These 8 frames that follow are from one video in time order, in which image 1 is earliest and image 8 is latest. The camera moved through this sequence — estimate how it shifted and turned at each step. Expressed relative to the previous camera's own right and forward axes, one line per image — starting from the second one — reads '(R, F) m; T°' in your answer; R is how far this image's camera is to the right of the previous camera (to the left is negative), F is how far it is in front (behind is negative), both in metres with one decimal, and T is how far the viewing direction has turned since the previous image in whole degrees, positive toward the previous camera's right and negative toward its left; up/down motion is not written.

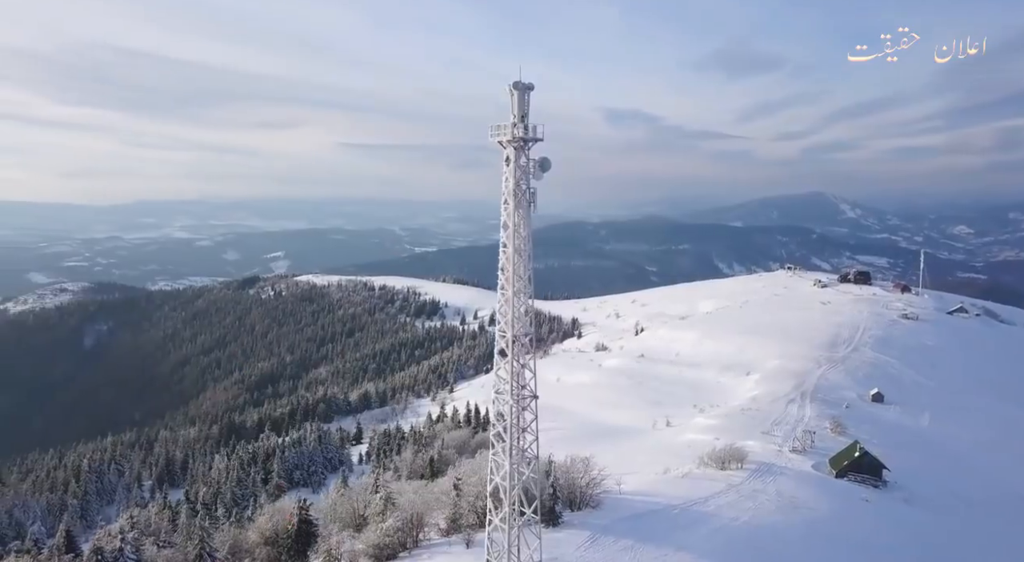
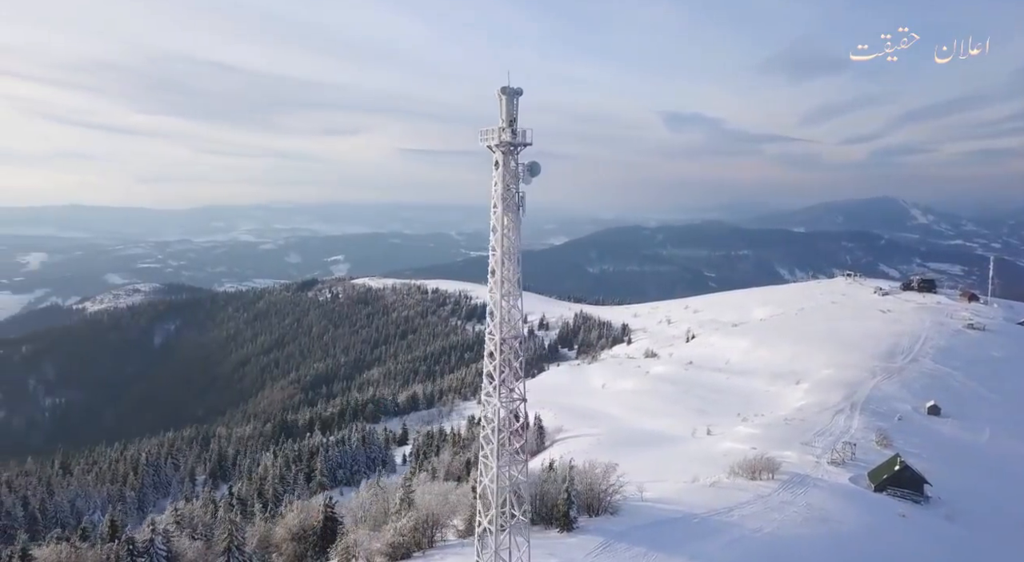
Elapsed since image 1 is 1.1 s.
(+1.3, -0.1) m; -4°
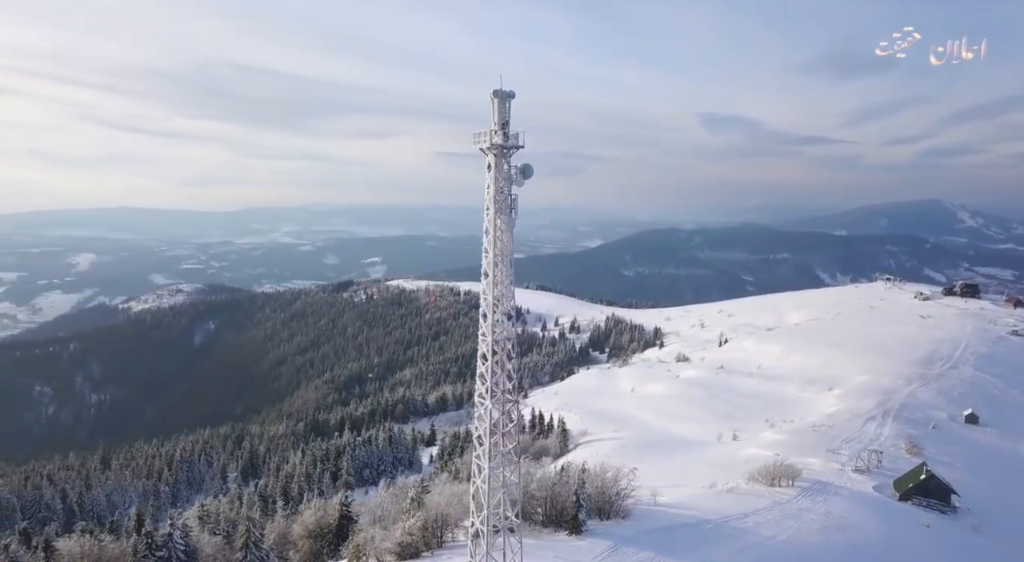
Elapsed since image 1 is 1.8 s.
(+0.9, -0.1) m; -3°
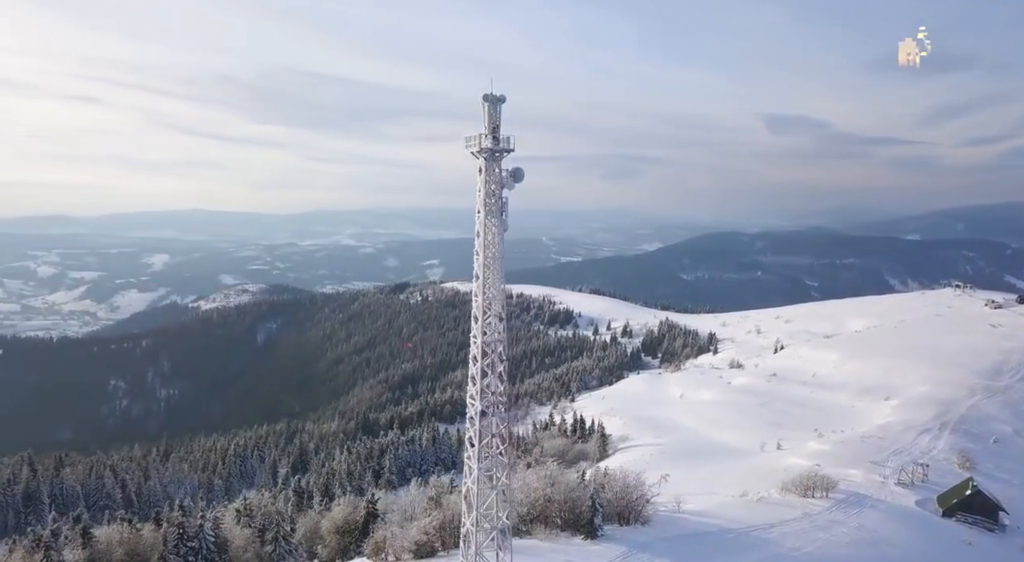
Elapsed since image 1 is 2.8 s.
(+1.4, -0.1) m; -5°
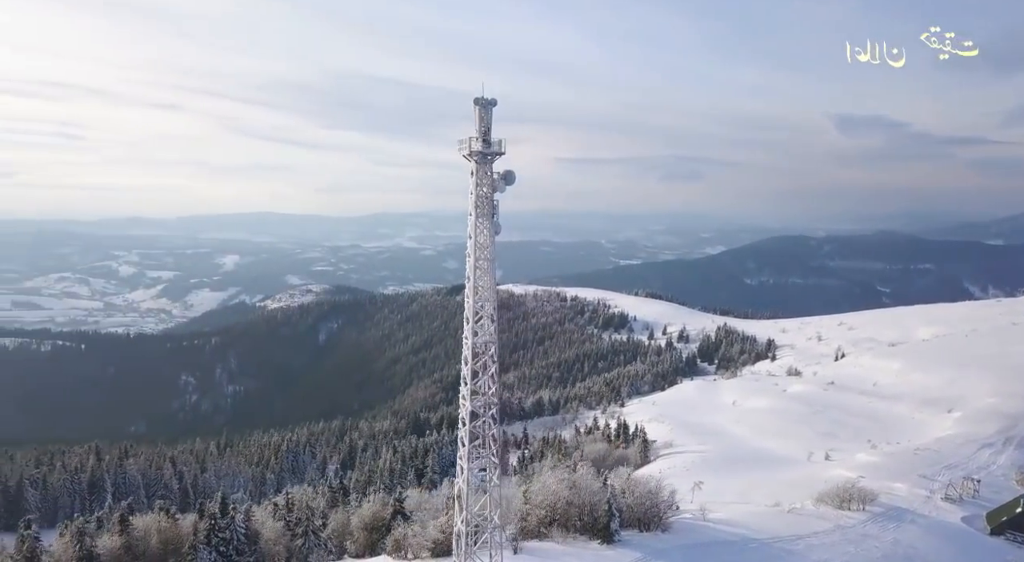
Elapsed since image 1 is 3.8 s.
(+1.4, 0.0) m; -5°
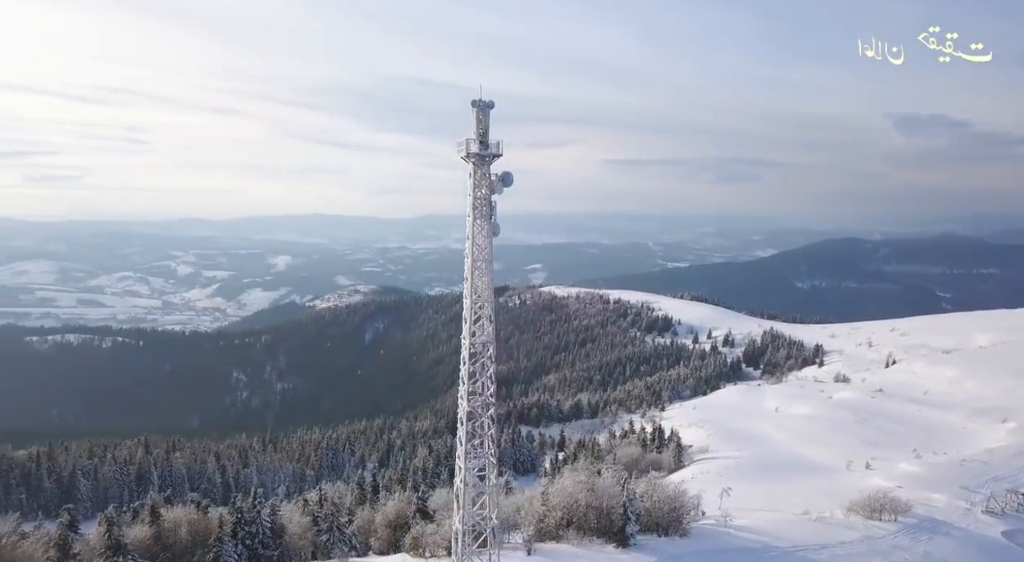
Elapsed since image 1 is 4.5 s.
(+1.0, 0.0) m; -4°
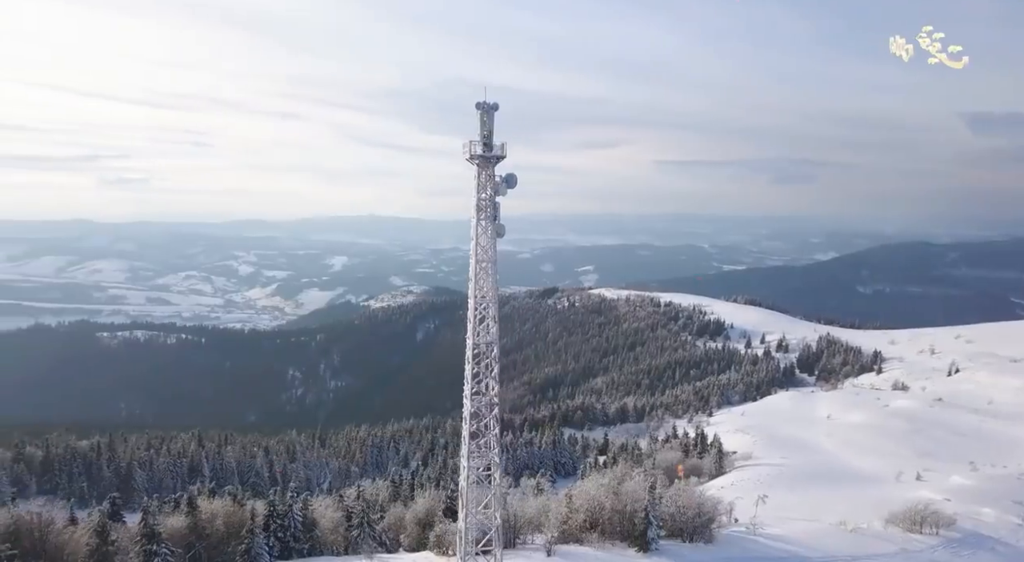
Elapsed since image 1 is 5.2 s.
(+1.0, 0.0) m; -4°
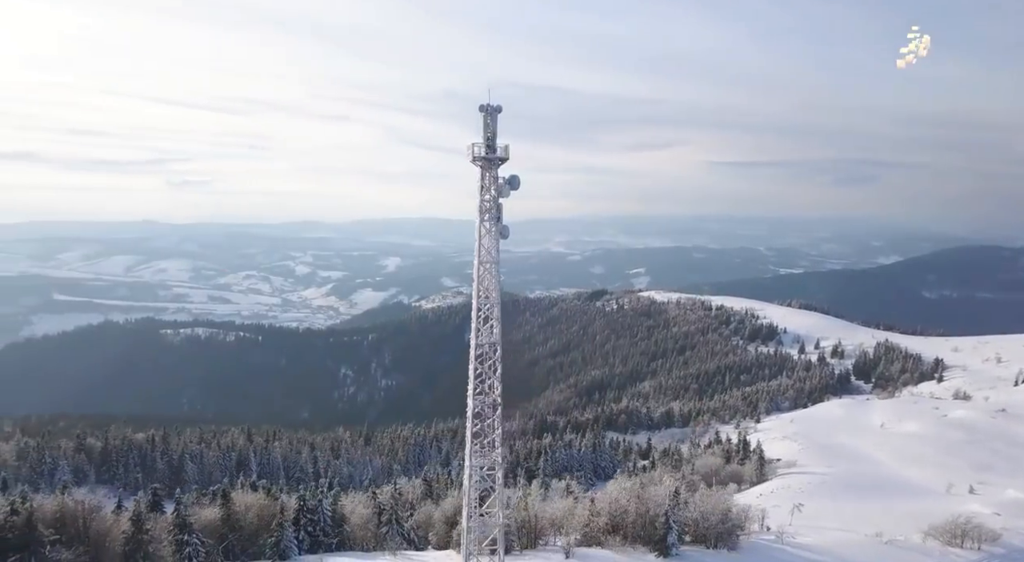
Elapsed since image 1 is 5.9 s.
(+1.0, 0.0) m; -4°
